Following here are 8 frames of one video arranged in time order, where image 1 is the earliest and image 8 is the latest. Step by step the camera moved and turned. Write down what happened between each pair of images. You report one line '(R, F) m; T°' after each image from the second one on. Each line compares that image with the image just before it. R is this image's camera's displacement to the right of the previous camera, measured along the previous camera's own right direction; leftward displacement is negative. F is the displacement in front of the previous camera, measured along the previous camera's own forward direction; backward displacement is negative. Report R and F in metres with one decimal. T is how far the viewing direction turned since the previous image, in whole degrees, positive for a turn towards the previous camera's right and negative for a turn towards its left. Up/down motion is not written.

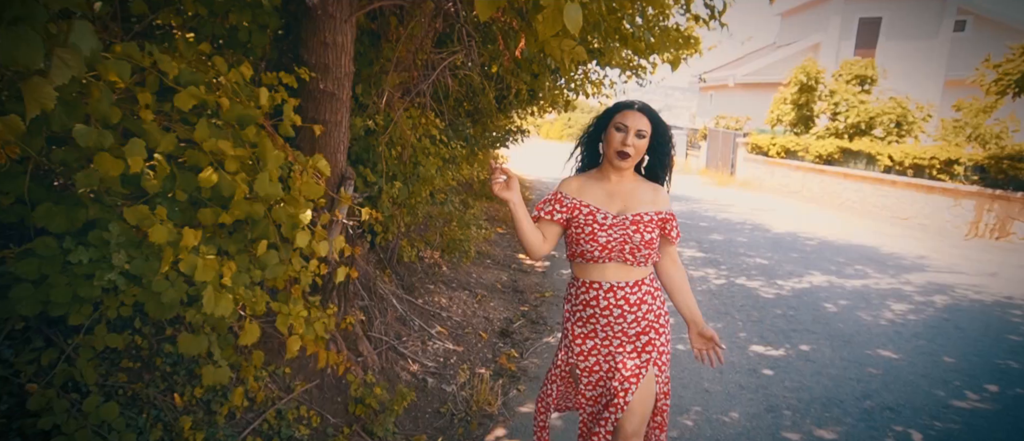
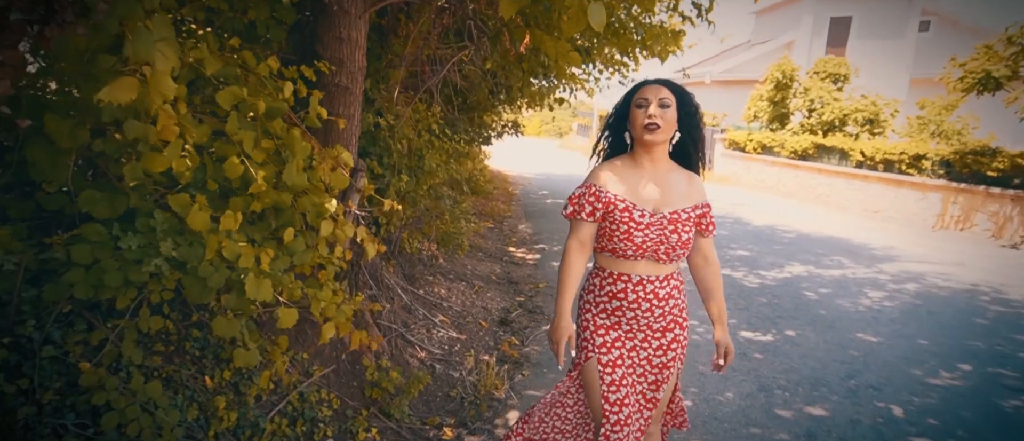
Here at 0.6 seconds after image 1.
(-0.2, -0.1) m; +2°
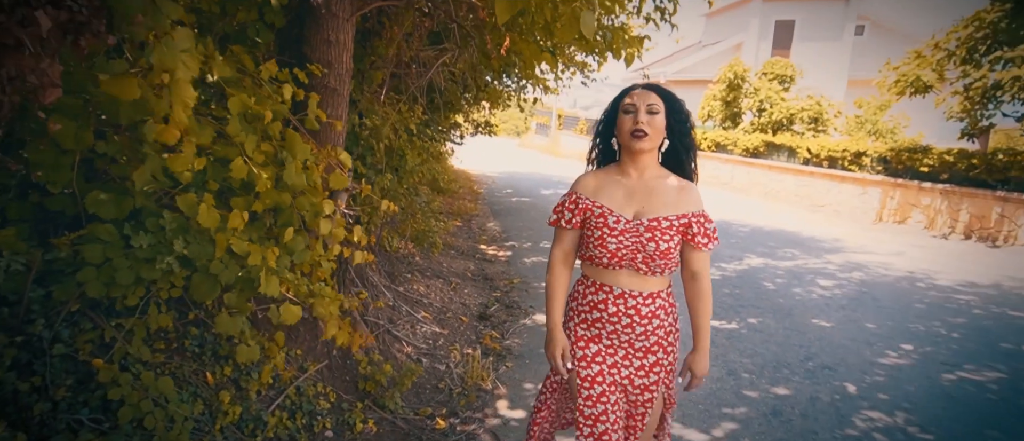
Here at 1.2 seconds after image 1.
(-0.2, -0.1) m; +4°
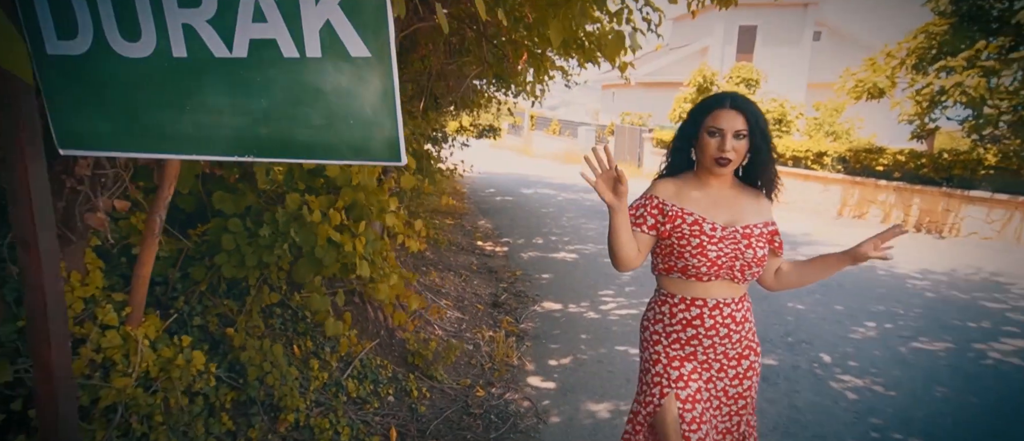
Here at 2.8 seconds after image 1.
(-0.4, -0.5) m; +3°
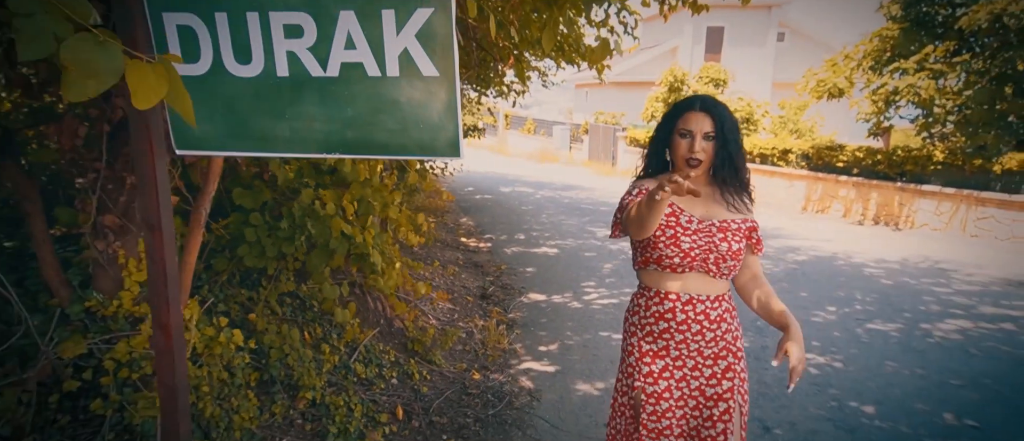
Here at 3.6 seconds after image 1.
(-0.1, -0.3) m; +3°
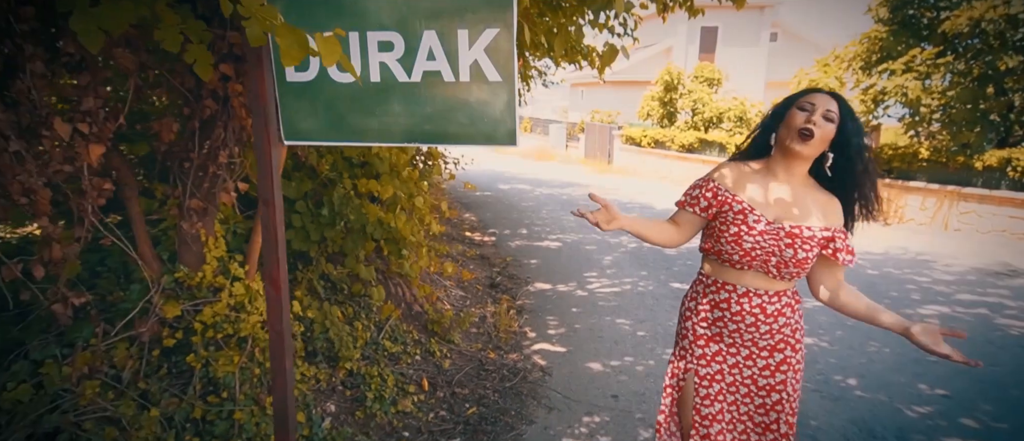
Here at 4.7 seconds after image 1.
(-0.1, -0.3) m; +1°
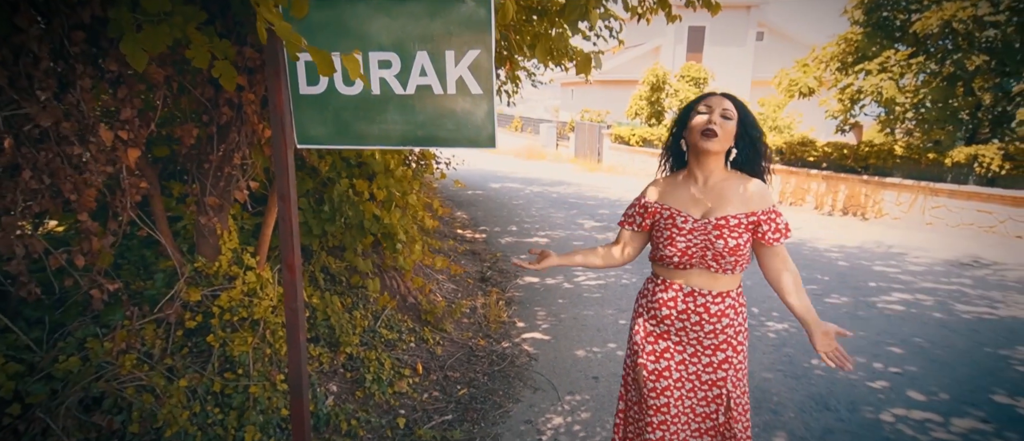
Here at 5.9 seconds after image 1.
(0.0, -0.3) m; +1°
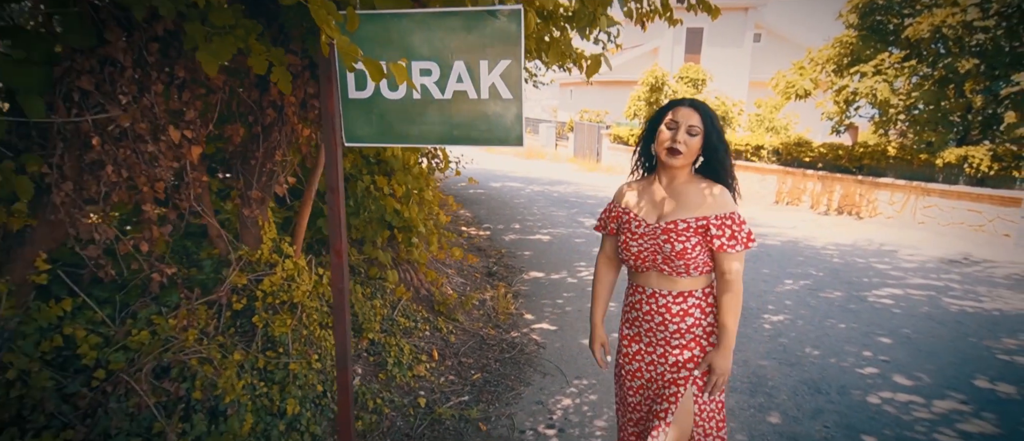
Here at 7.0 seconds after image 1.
(-0.1, -0.2) m; 0°
